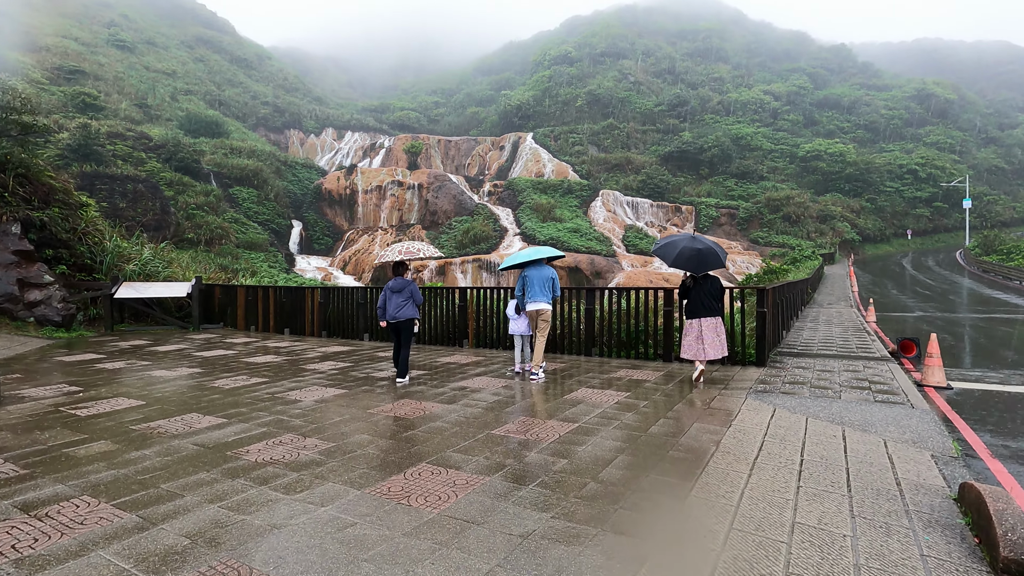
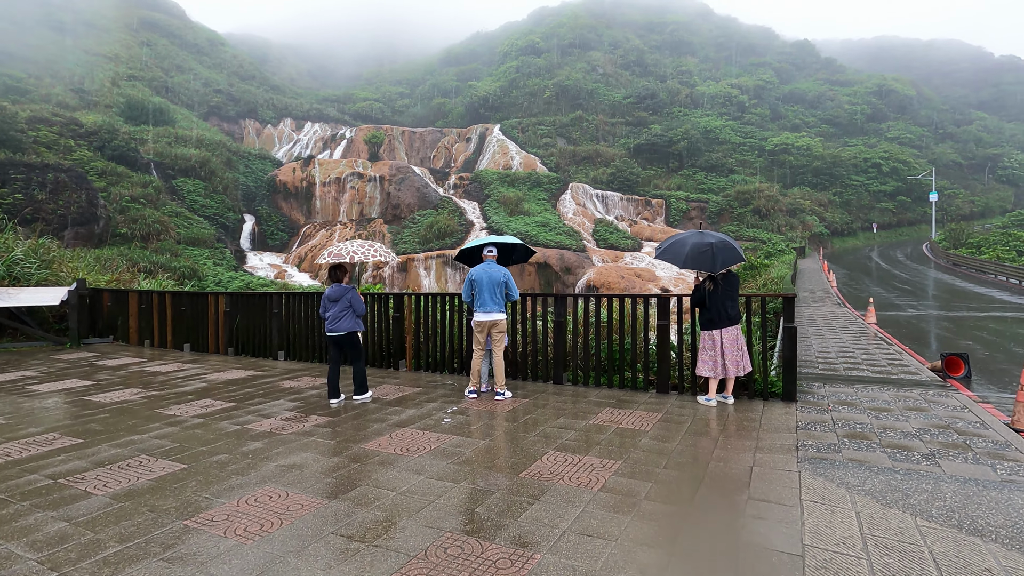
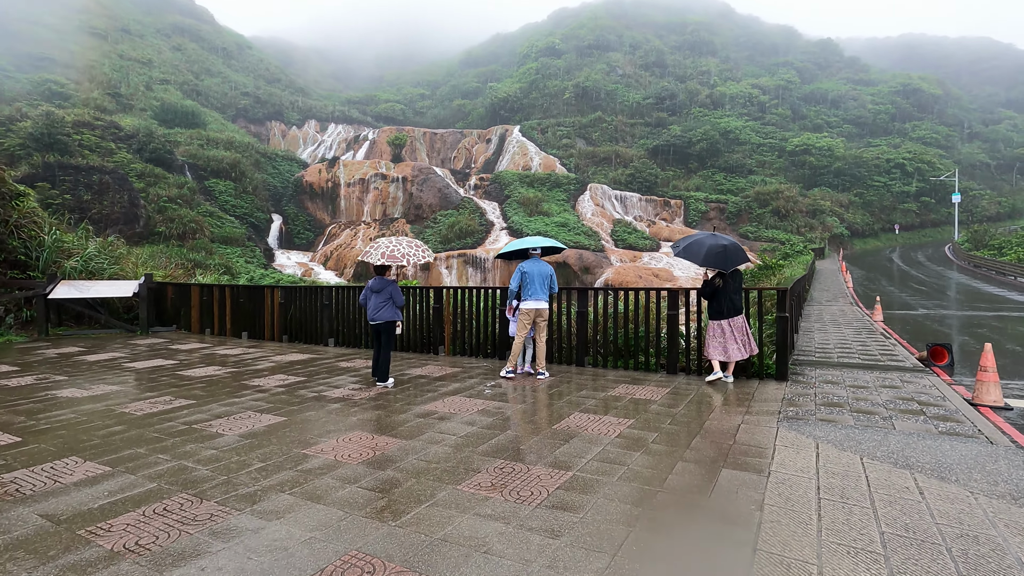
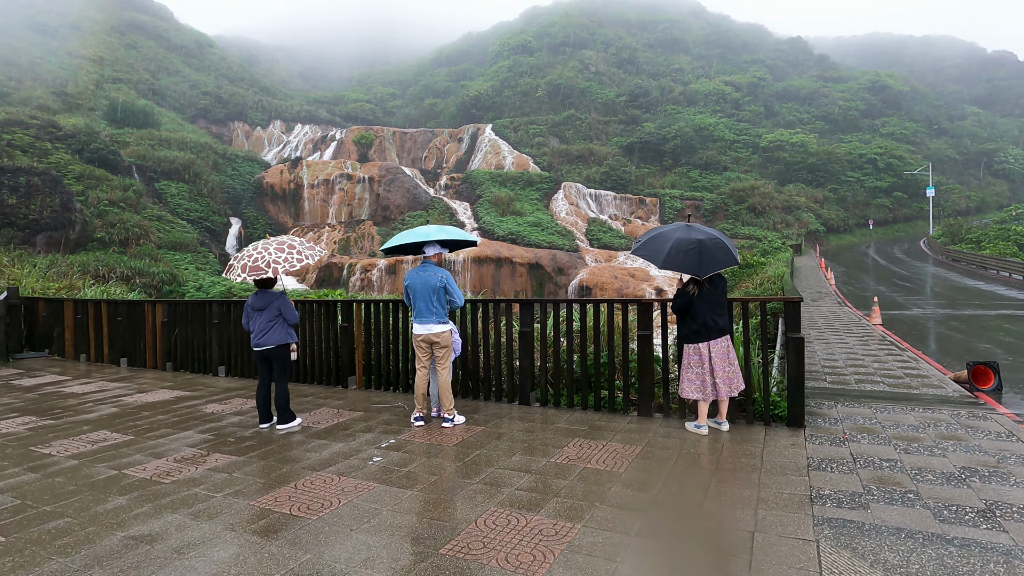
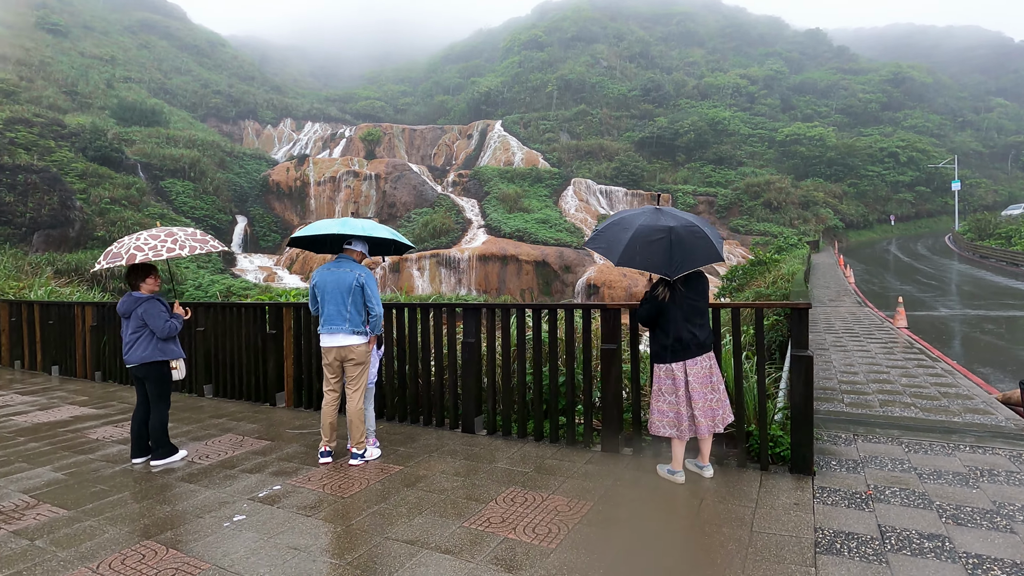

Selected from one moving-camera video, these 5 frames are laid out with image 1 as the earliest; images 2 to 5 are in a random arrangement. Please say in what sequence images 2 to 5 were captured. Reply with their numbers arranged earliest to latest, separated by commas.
3, 2, 4, 5
